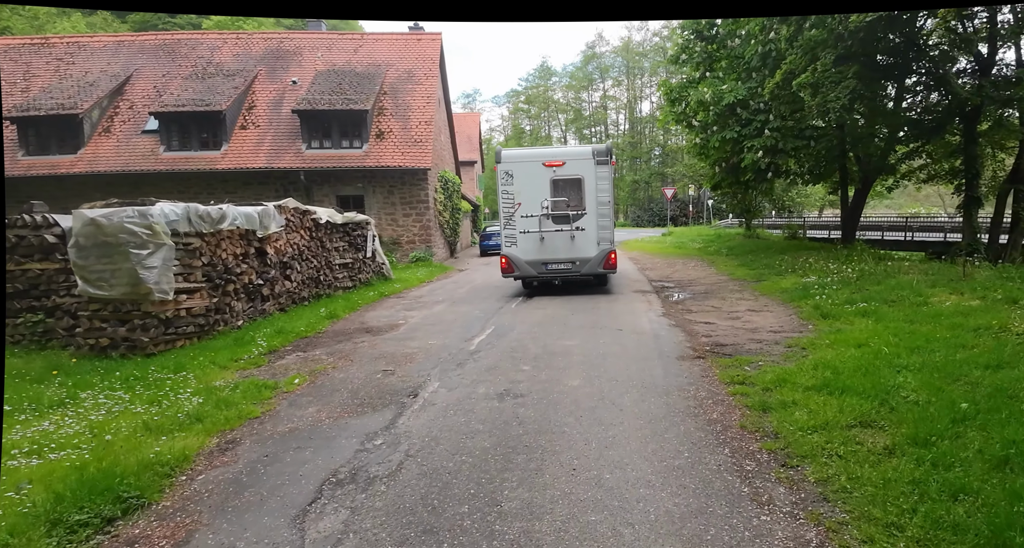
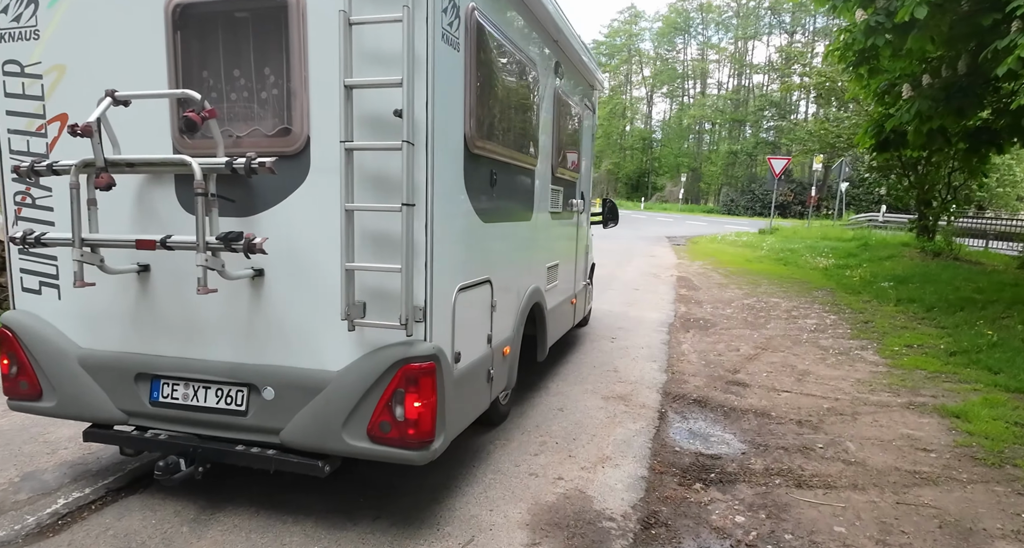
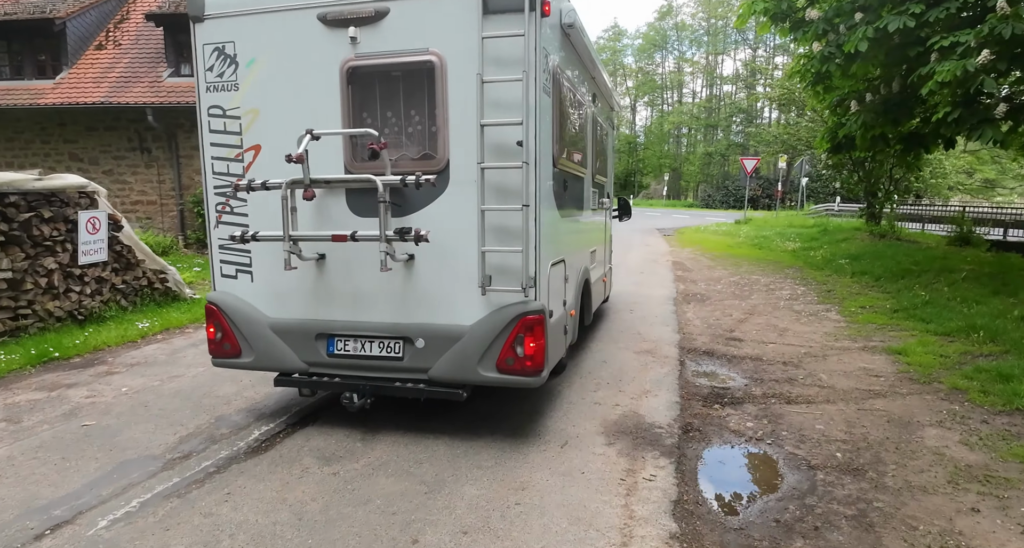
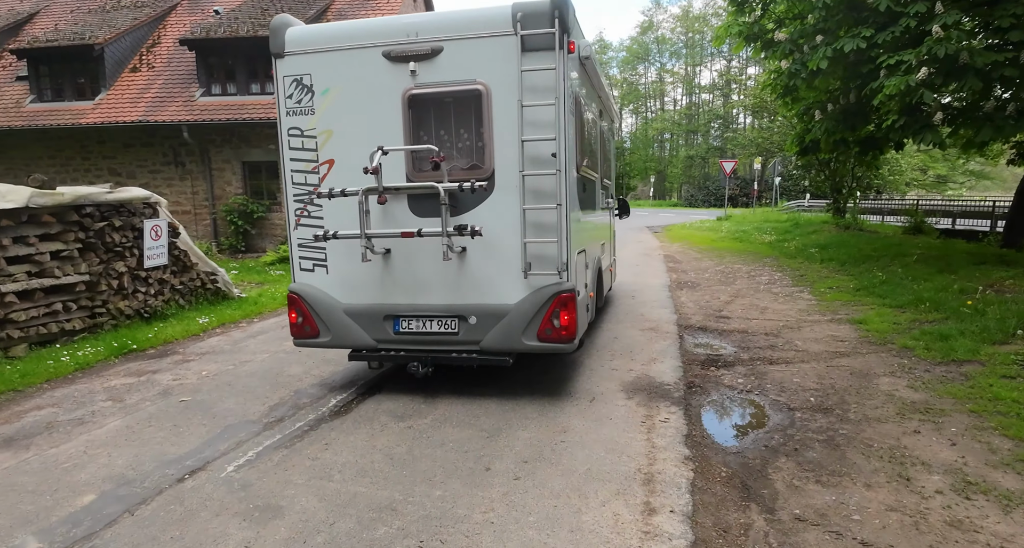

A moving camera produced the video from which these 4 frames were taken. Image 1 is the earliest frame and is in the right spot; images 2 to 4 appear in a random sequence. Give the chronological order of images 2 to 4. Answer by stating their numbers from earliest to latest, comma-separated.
4, 3, 2
